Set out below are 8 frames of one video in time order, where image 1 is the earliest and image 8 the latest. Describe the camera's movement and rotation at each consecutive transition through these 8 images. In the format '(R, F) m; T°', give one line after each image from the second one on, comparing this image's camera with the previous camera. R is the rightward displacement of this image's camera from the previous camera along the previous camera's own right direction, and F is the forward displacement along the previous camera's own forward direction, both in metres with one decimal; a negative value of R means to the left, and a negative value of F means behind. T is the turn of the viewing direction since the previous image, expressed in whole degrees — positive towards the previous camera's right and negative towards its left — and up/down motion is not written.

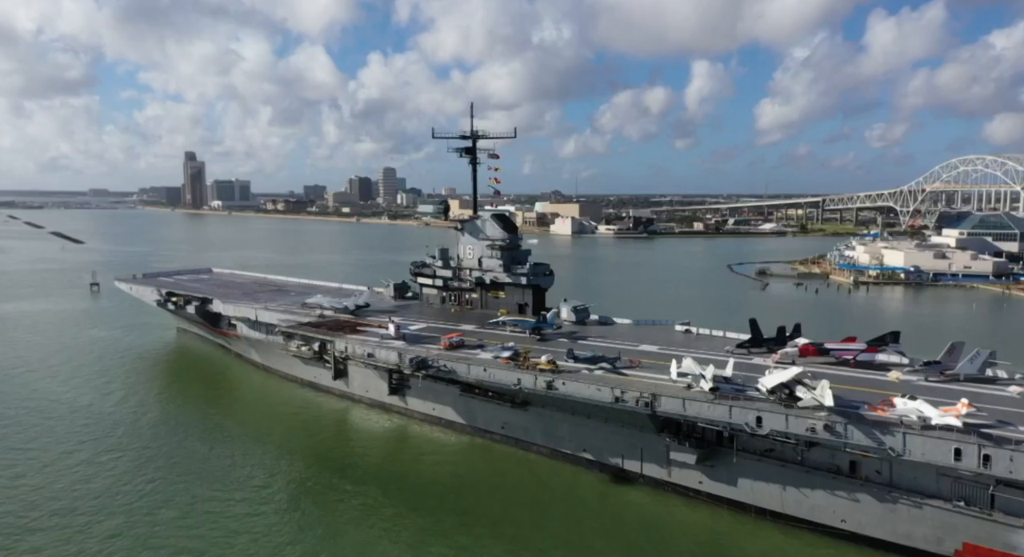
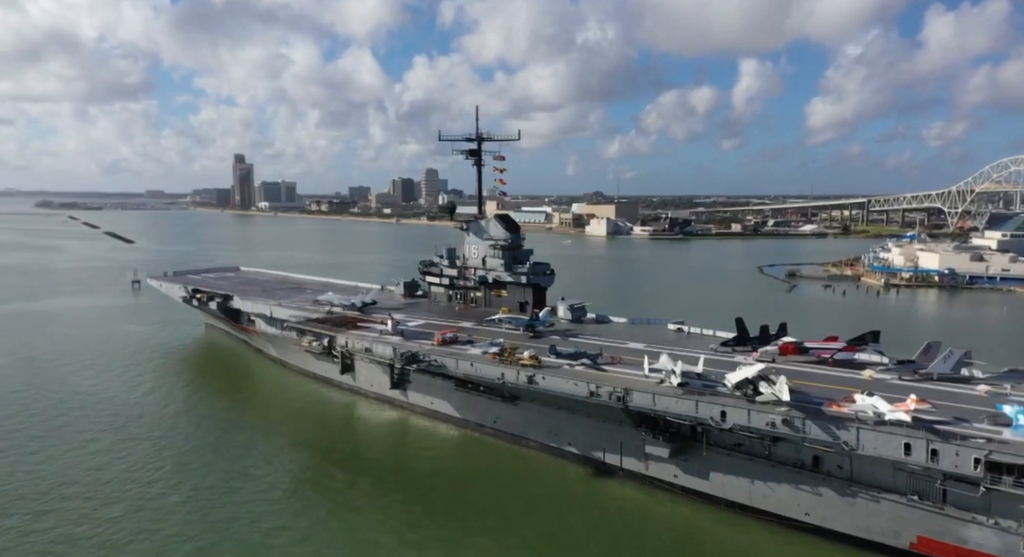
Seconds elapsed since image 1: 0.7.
(+0.8, -0.4) m; -3°
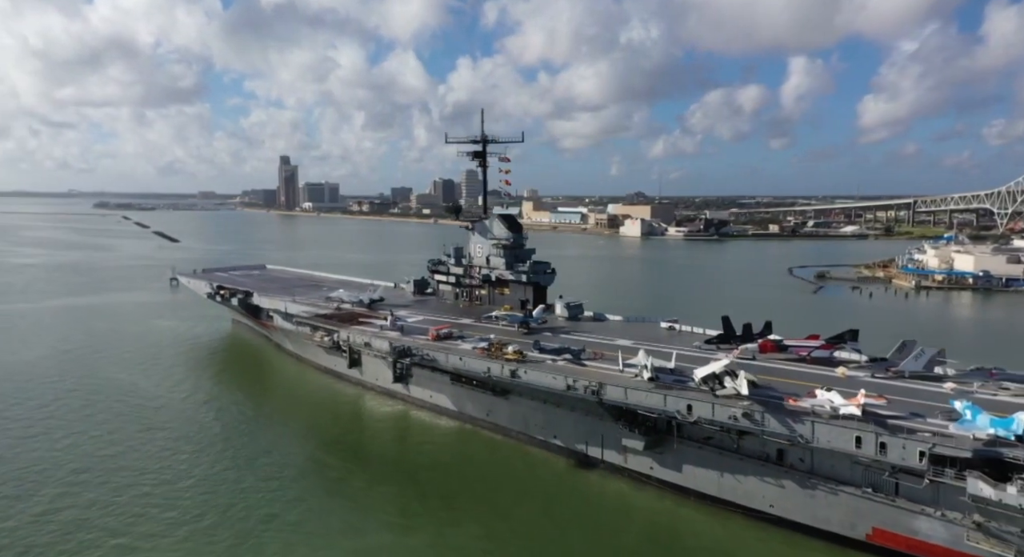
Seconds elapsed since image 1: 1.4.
(+0.7, -0.4) m; -3°
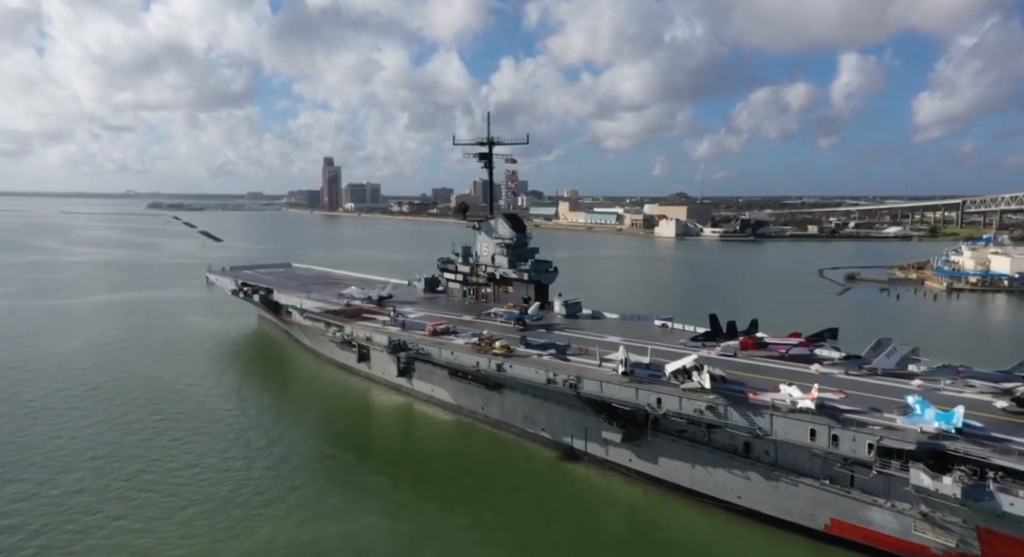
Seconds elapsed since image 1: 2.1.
(+0.7, -0.4) m; -3°
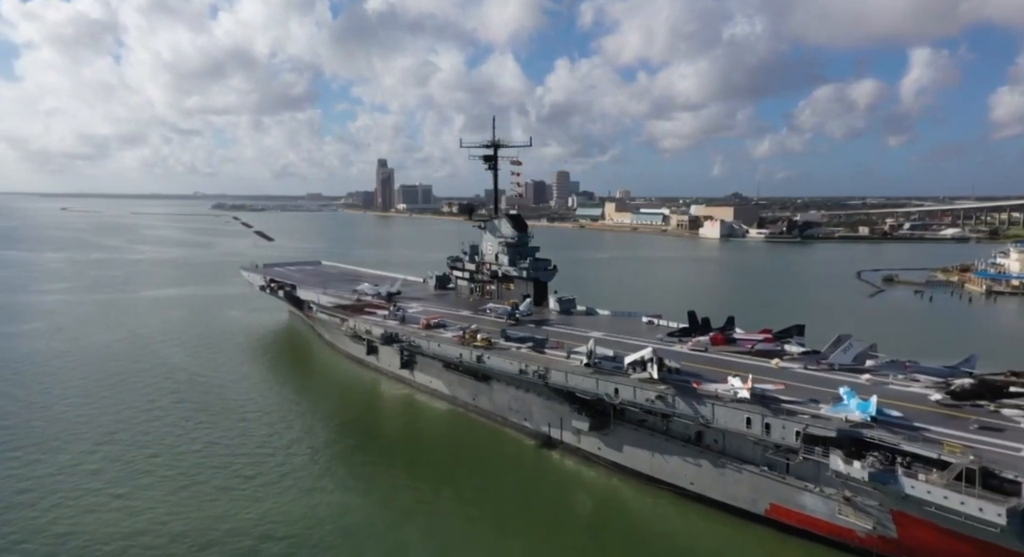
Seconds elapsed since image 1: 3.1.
(+1.0, -0.6) m; -3°
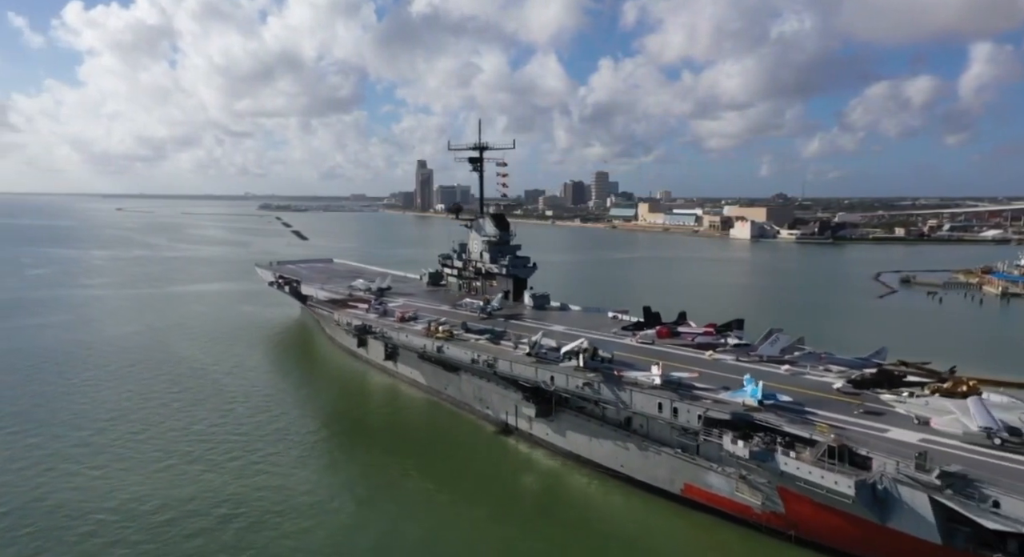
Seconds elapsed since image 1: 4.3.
(+1.2, -0.7) m; -2°
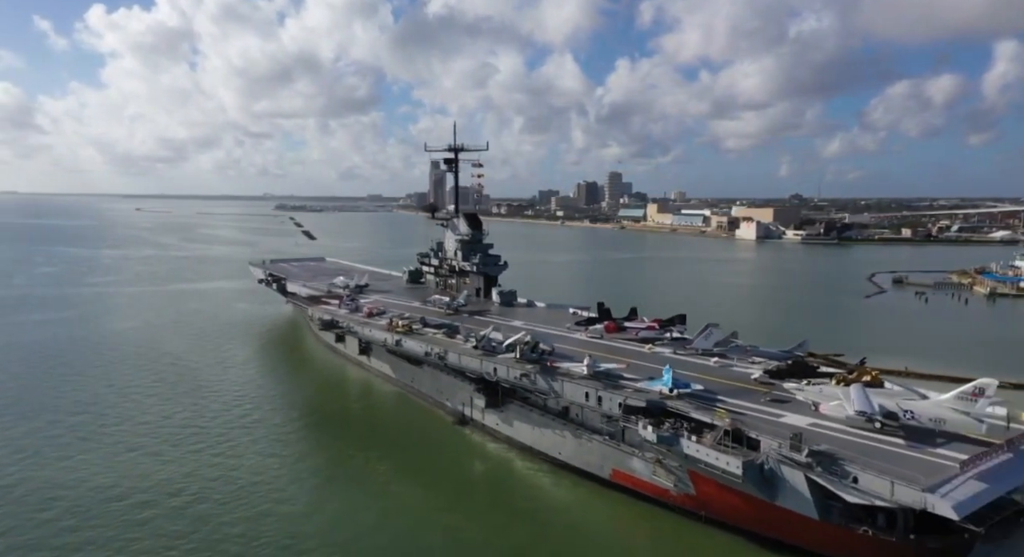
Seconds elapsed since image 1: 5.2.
(+0.9, -0.5) m; 0°
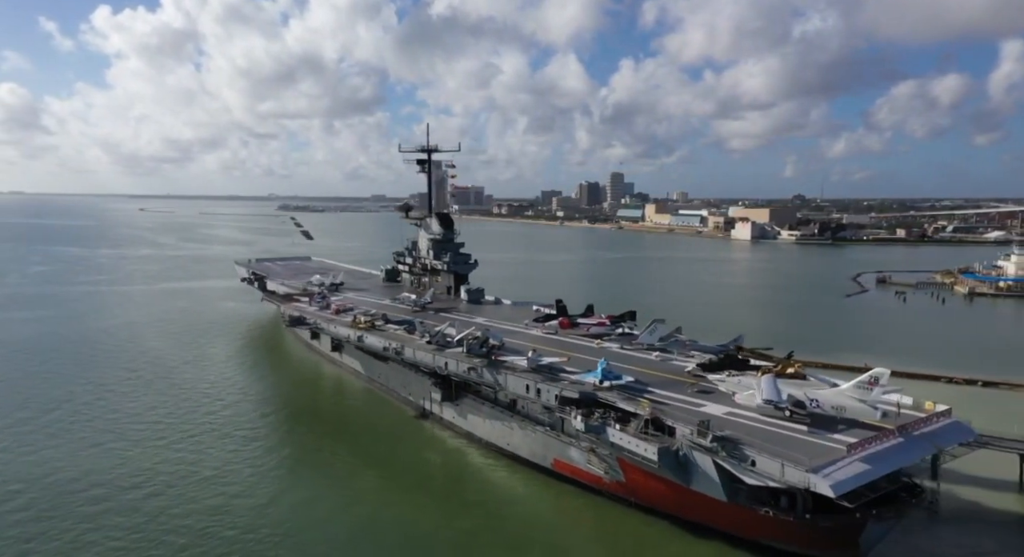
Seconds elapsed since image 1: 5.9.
(+0.7, -0.4) m; 0°
